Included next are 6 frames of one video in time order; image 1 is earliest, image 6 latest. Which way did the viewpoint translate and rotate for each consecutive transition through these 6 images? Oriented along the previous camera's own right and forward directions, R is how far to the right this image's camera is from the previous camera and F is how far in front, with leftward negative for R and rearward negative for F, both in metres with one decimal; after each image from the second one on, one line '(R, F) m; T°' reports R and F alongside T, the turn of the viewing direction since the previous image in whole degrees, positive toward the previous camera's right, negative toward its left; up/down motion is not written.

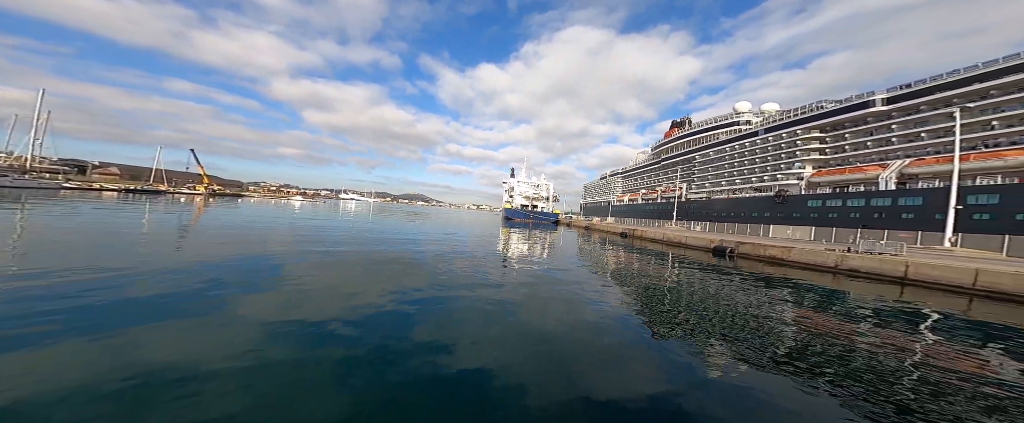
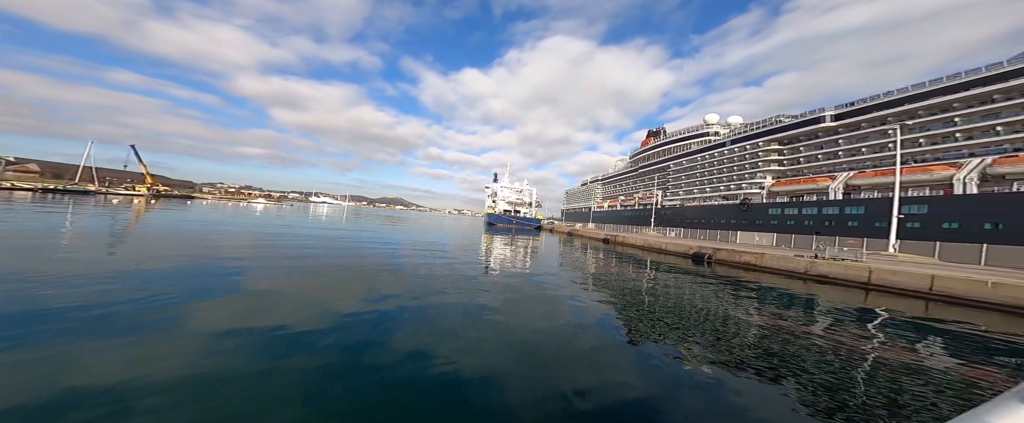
(-3.0, +1.0) m; +4°
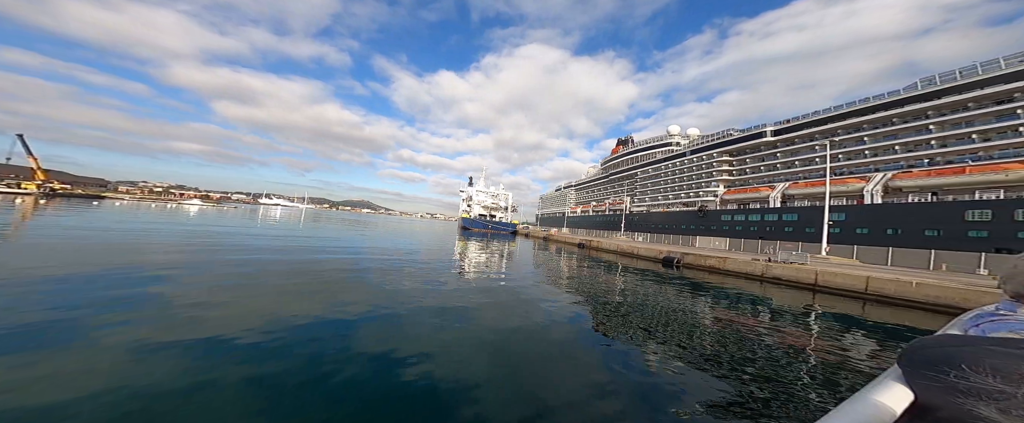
(-0.9, -0.3) m; +6°
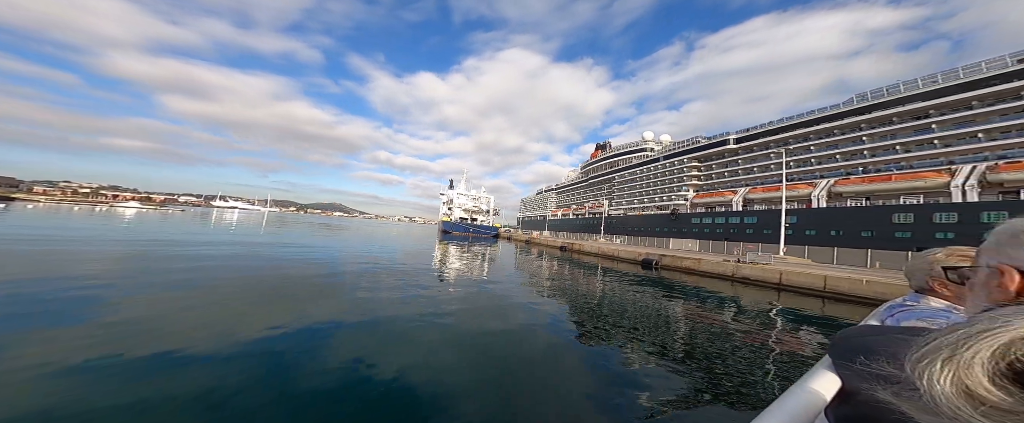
(+0.3, -0.1) m; +4°
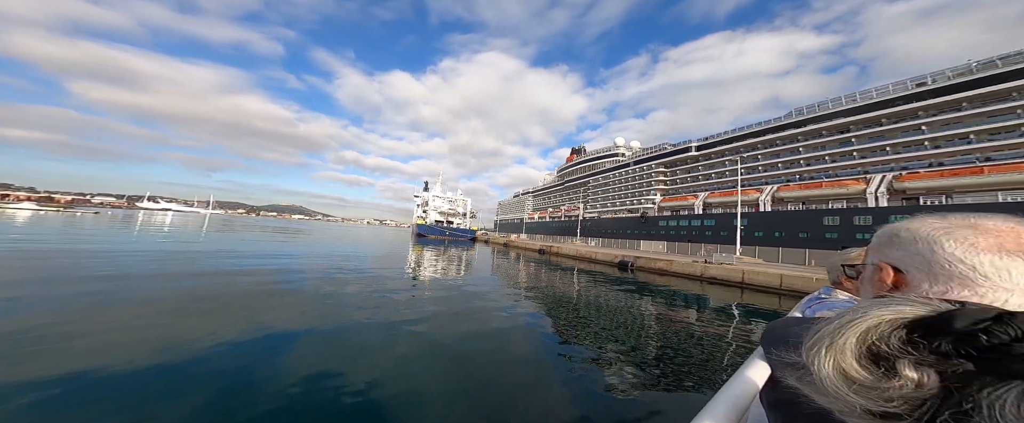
(+0.3, -0.1) m; +5°
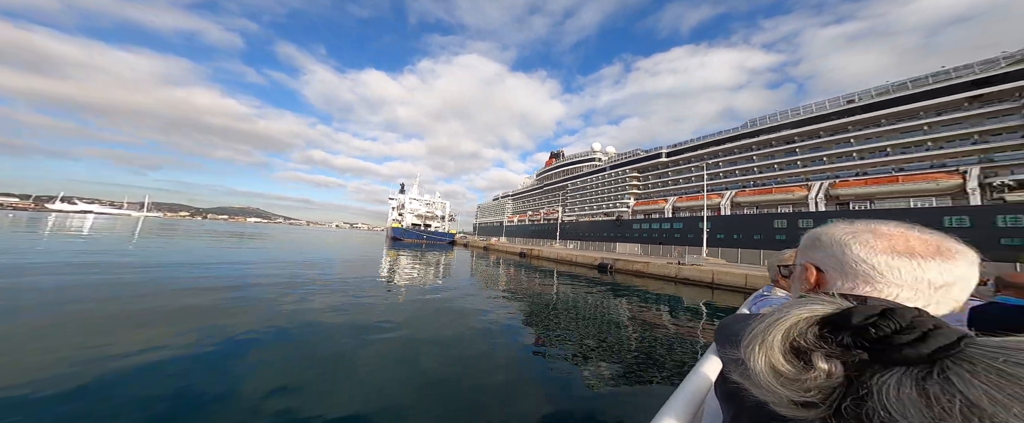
(+0.3, -0.1) m; +4°
